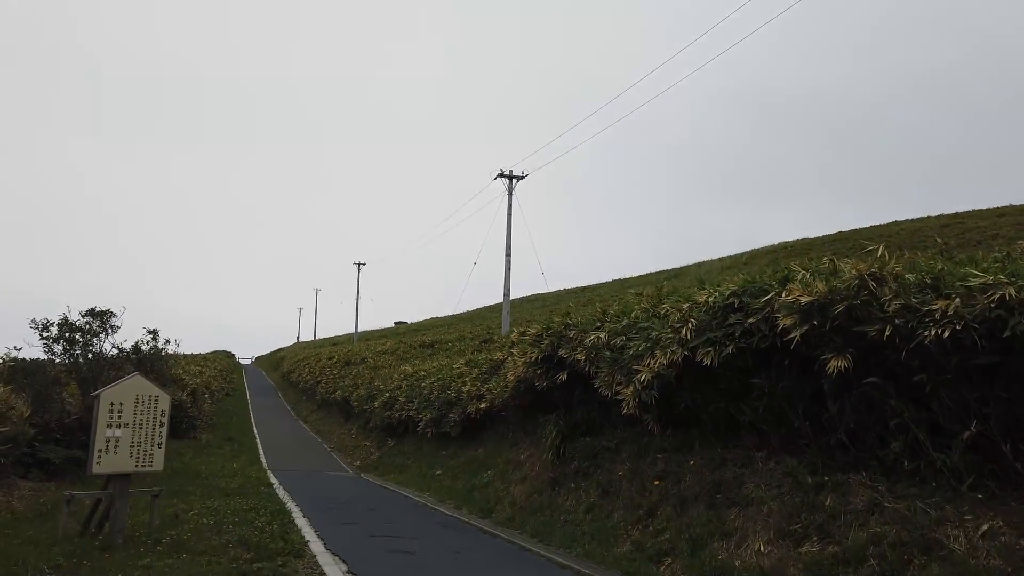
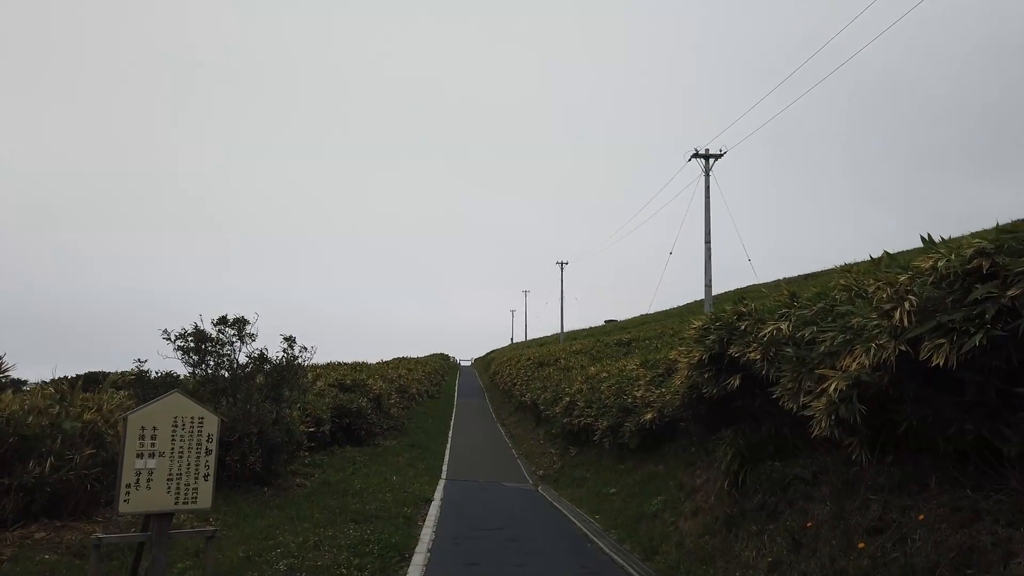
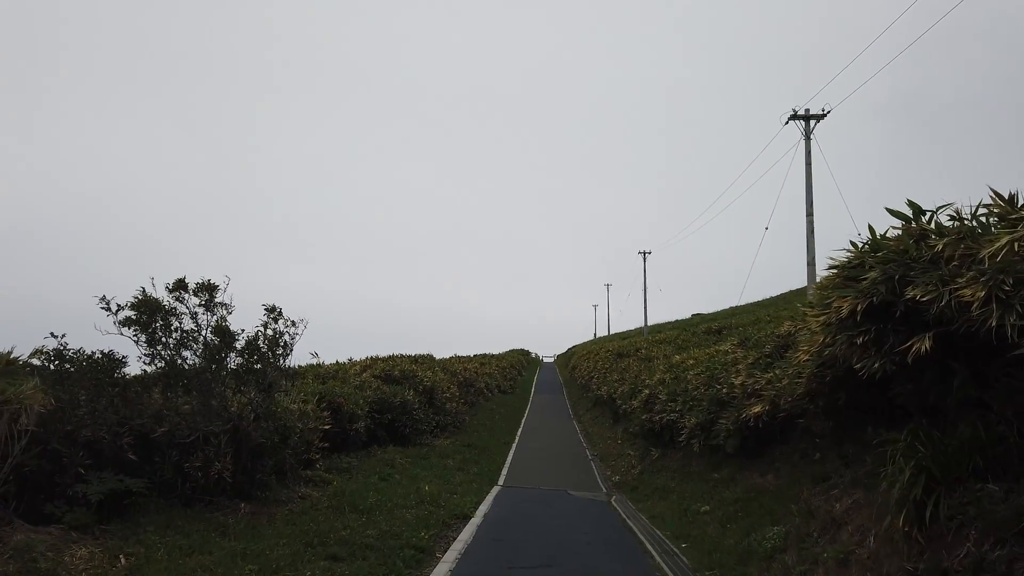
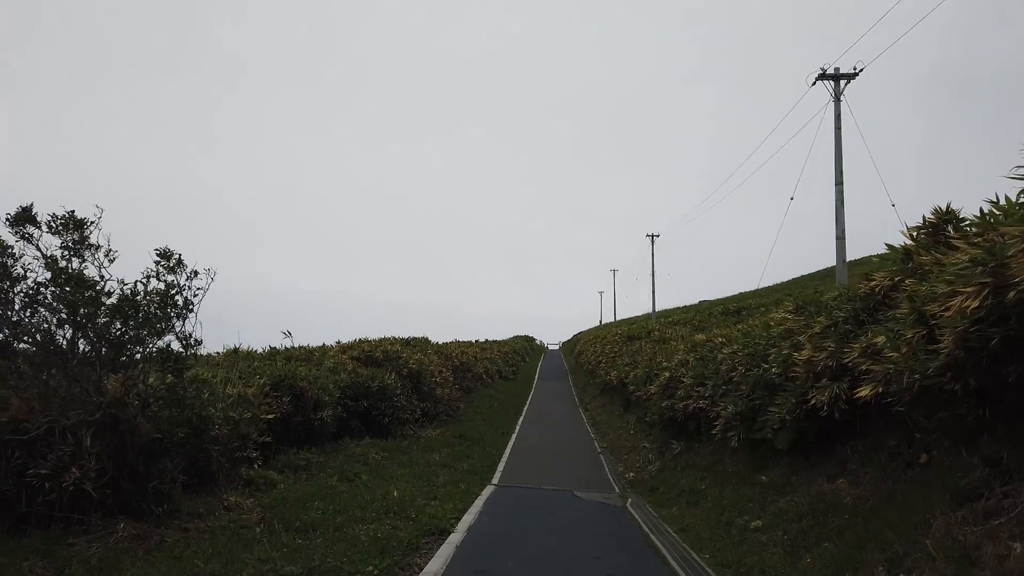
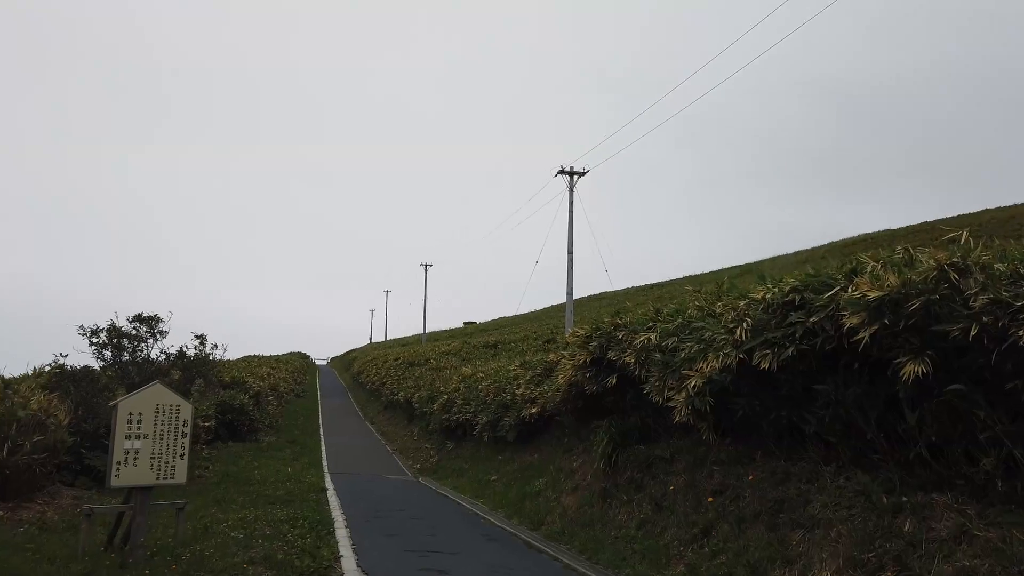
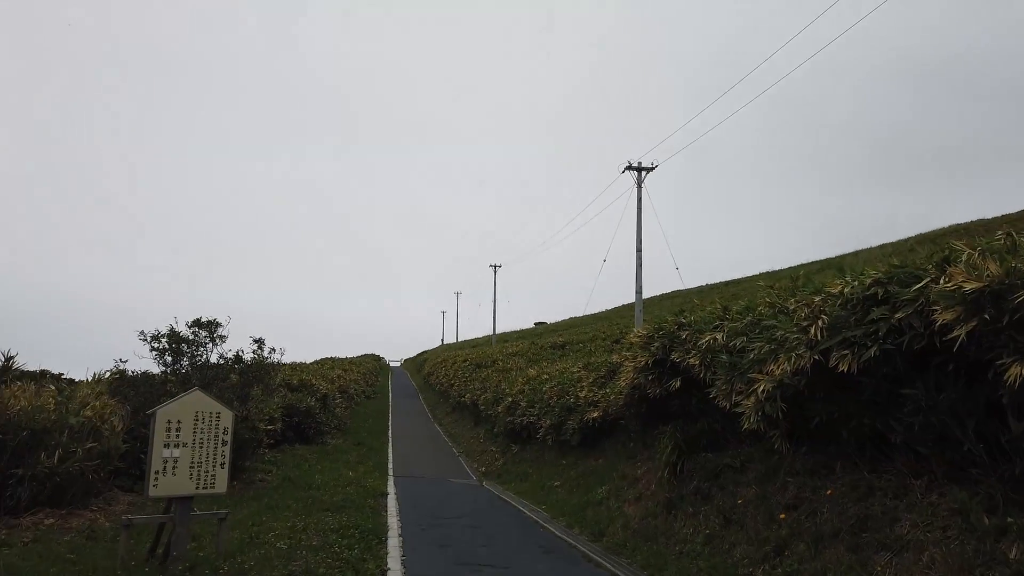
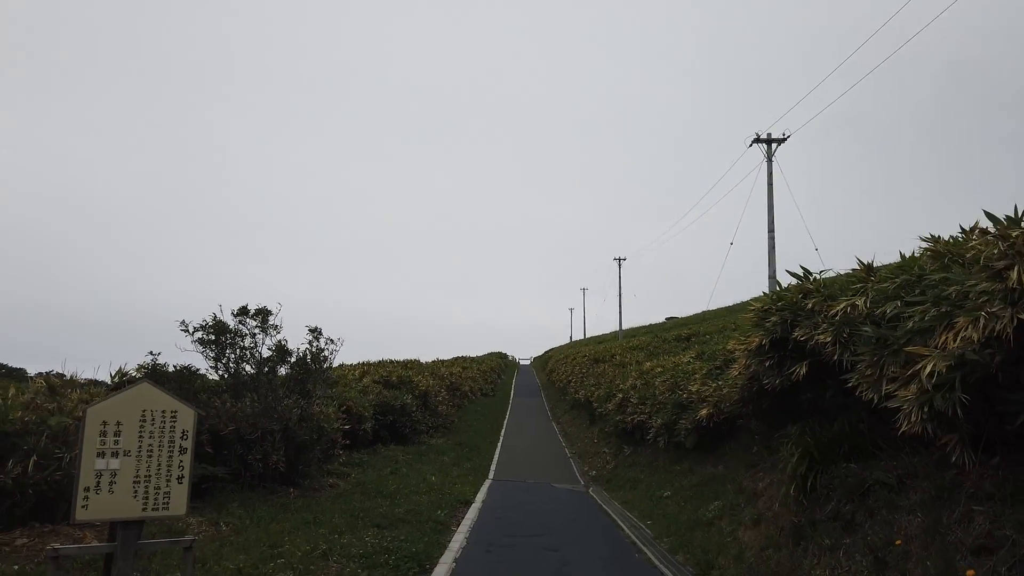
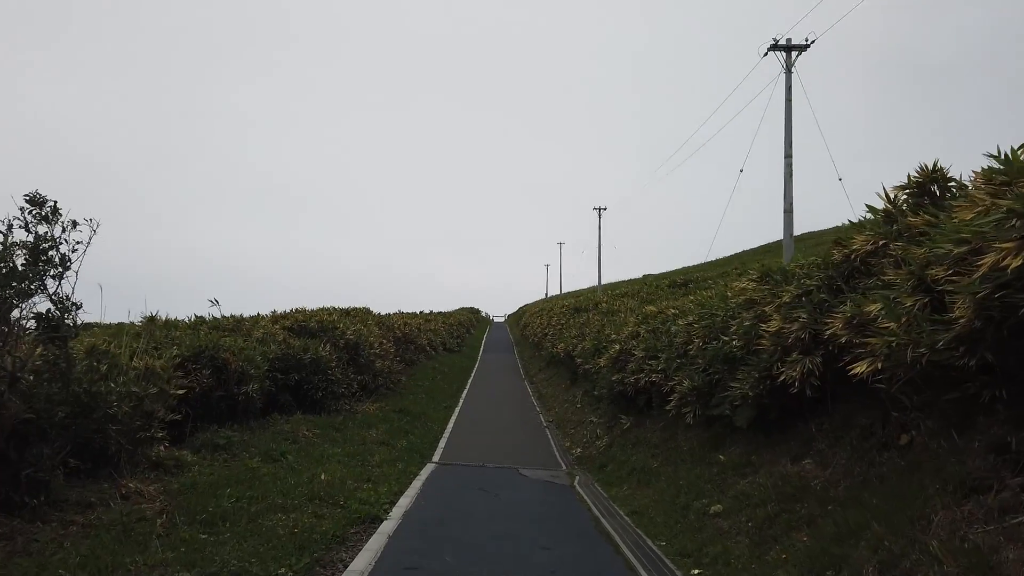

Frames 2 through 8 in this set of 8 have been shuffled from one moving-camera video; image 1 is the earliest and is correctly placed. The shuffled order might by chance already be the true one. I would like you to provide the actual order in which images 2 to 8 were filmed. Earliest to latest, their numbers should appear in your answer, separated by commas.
5, 6, 2, 7, 3, 4, 8
